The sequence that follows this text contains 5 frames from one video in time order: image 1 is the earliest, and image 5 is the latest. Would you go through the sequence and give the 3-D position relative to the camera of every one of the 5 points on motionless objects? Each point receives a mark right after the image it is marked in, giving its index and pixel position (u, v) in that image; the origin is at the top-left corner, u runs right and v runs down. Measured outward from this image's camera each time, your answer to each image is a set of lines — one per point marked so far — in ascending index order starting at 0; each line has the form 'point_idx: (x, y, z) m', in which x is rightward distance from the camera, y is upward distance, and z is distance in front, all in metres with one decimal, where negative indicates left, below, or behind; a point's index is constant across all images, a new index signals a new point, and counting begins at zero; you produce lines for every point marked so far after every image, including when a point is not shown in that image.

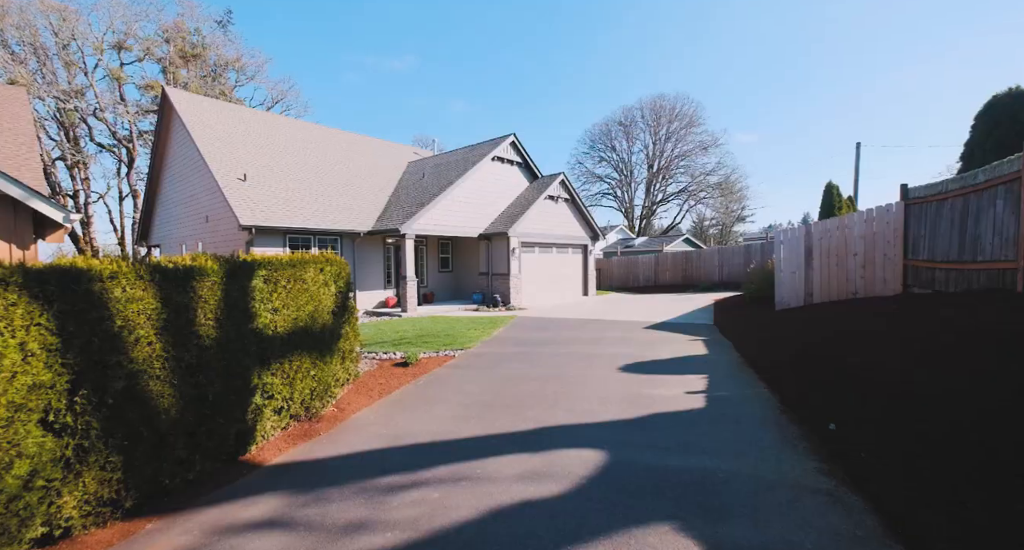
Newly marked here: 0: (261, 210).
0: (-6.9, +1.8, +12.1) m
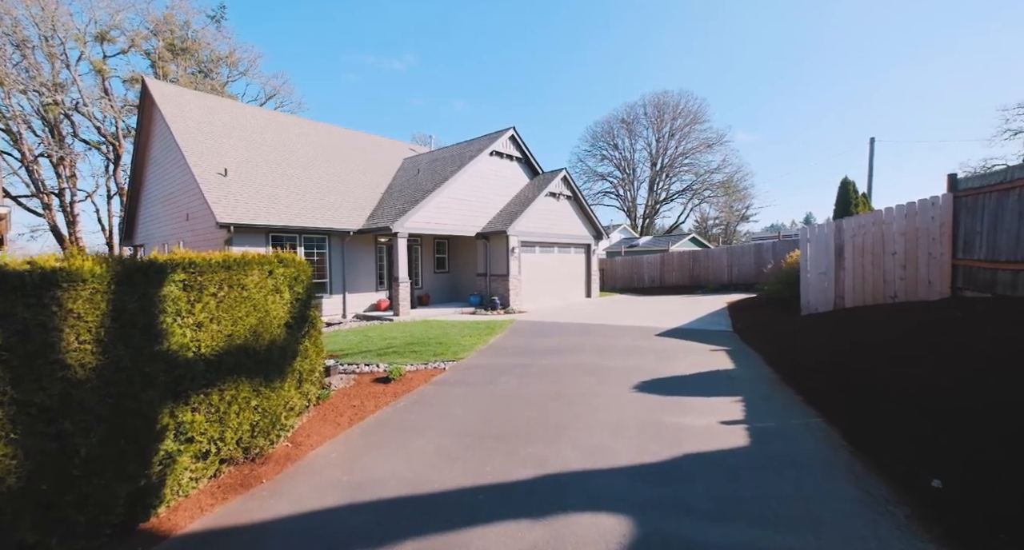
0: (-6.9, +1.8, +11.2) m
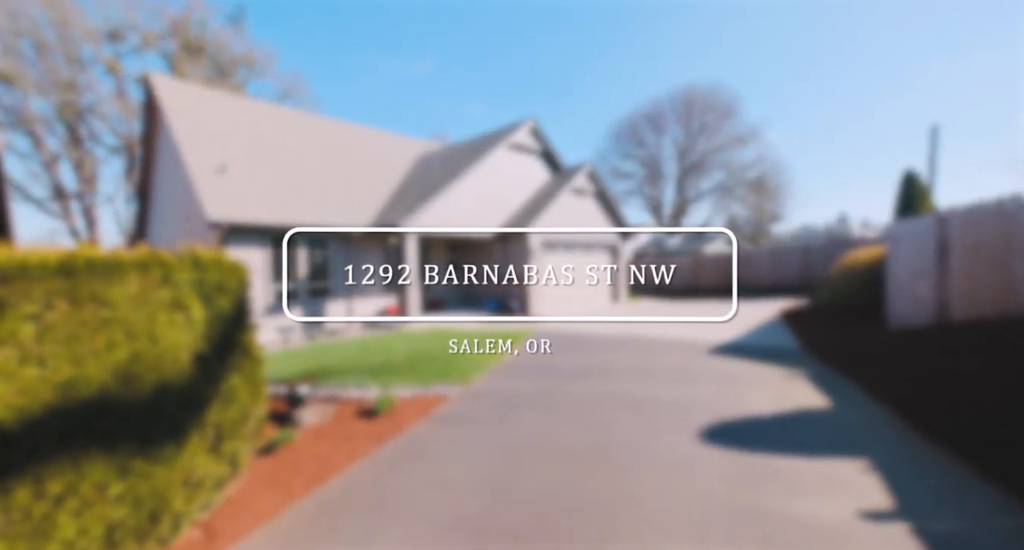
0: (-6.4, +1.7, +10.2) m
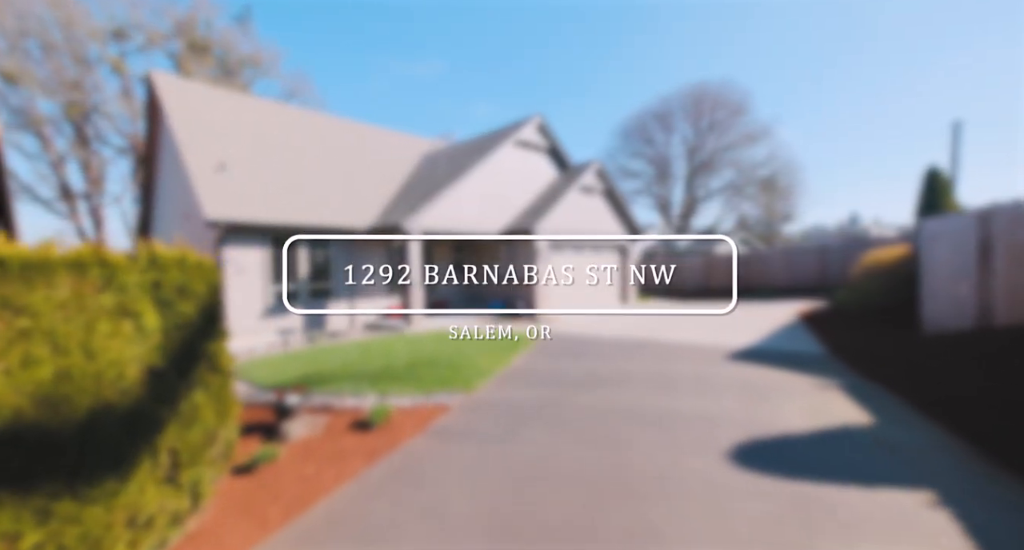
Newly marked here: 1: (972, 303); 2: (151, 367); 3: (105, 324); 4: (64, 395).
0: (-6.3, +1.7, +10.0) m
1: (+6.4, -0.4, +6.2) m
2: (-1.9, -0.5, +2.4) m
3: (-2.0, -0.2, +2.2) m
4: (-1.9, -0.5, +1.9) m
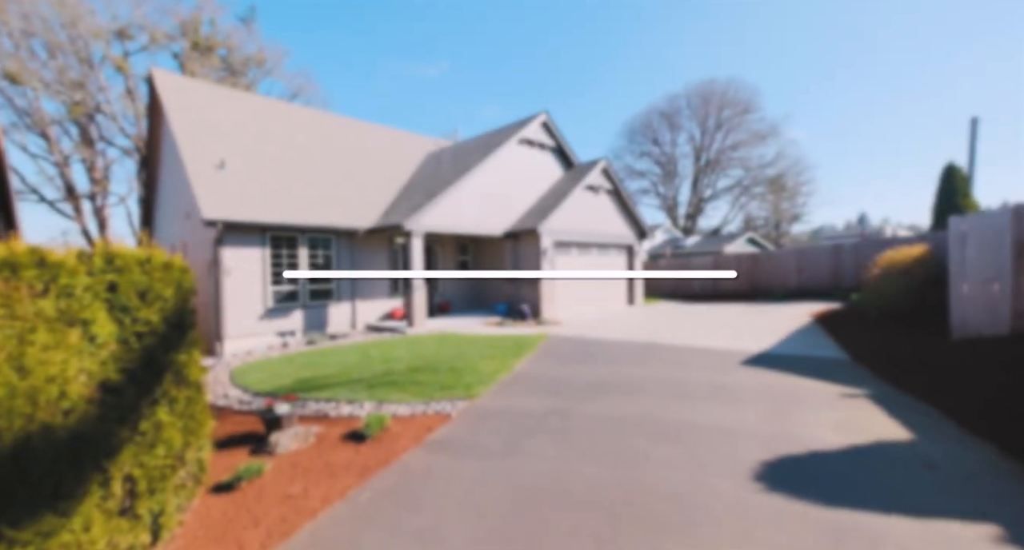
0: (-6.2, +1.6, +9.7) m
1: (+6.5, -0.4, +5.8) m
2: (-1.9, -0.5, +2.1) m
3: (-1.9, -0.2, +1.9) m
4: (-1.9, -0.5, +1.7) m
